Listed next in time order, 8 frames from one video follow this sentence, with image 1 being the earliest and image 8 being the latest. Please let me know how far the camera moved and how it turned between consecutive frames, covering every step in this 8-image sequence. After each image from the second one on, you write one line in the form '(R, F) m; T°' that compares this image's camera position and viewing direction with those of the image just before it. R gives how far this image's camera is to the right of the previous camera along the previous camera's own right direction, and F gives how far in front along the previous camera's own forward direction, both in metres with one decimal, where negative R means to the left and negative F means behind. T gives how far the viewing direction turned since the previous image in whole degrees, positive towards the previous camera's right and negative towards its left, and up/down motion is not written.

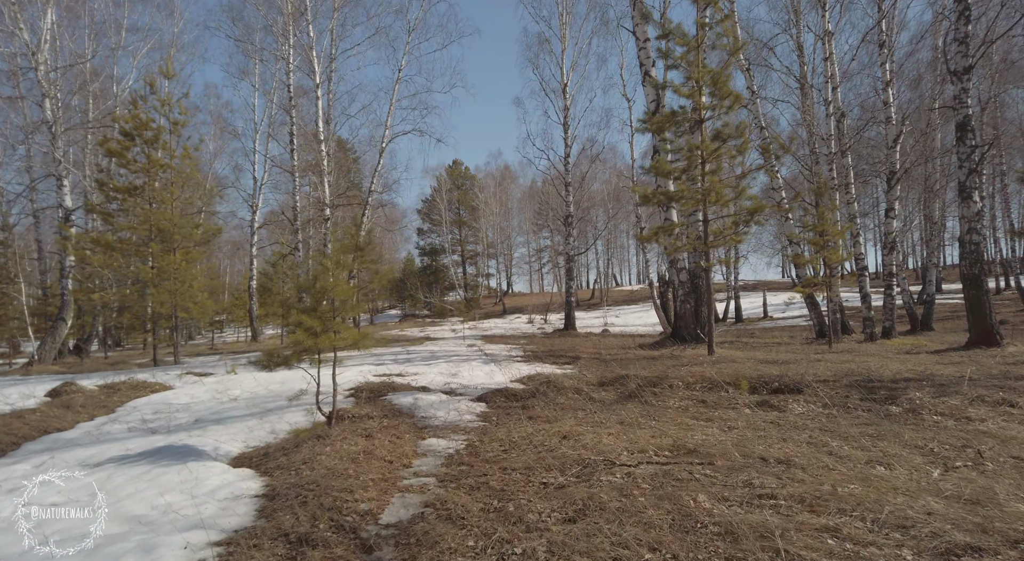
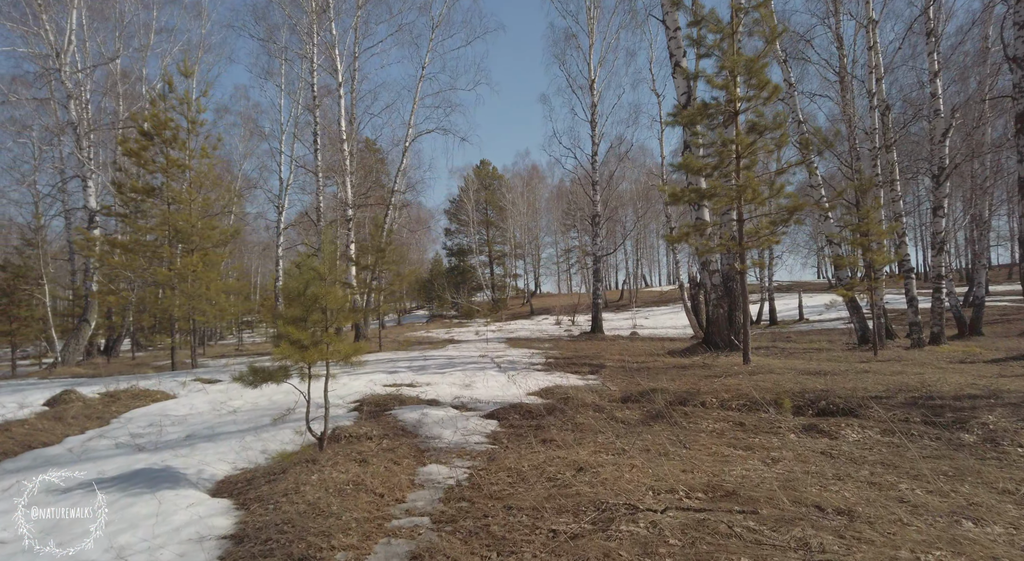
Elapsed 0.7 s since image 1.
(+0.1, +0.5) m; -3°
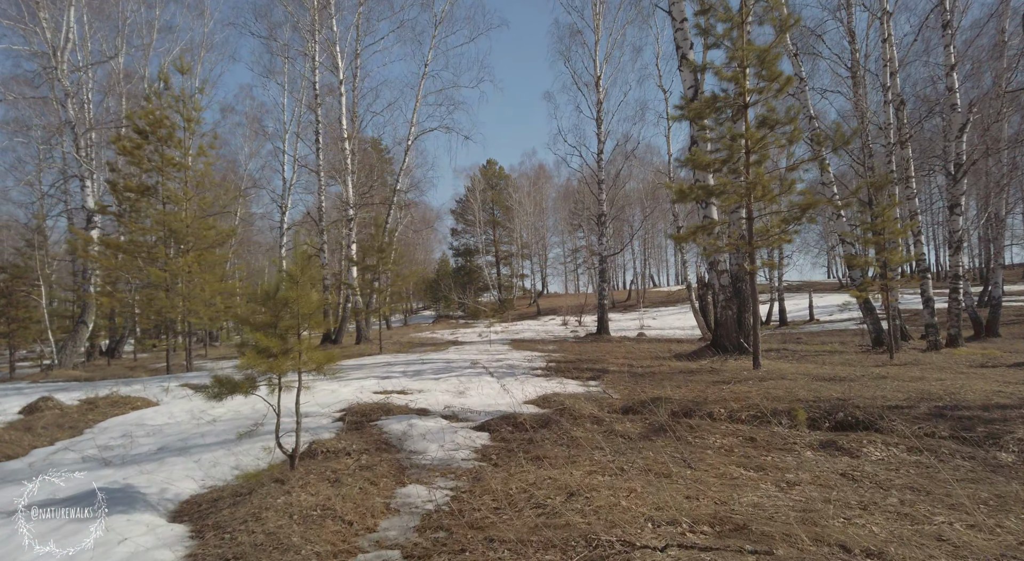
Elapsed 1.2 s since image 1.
(+0.1, +0.4) m; -1°
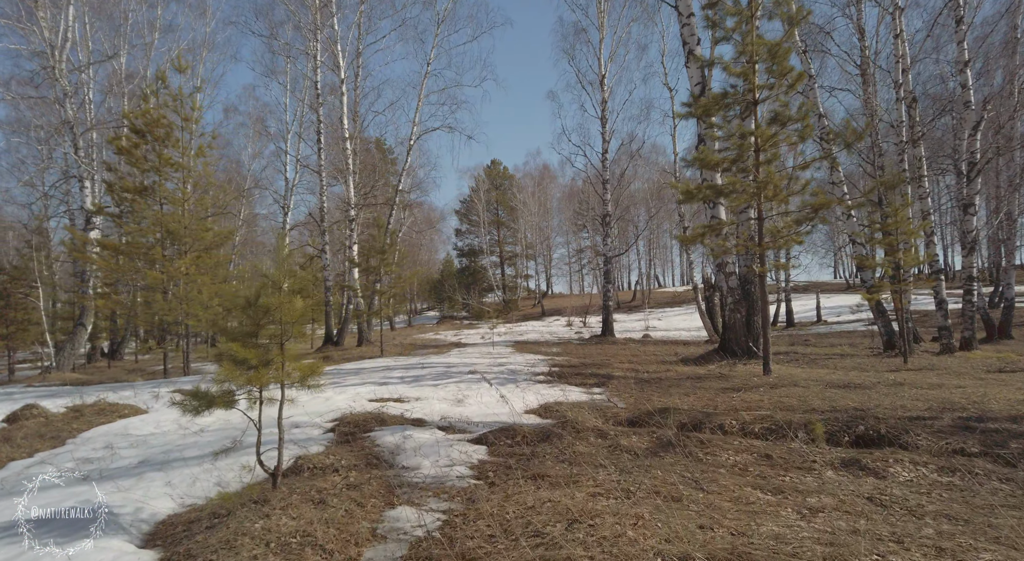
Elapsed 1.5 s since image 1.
(0.0, +0.3) m; 0°
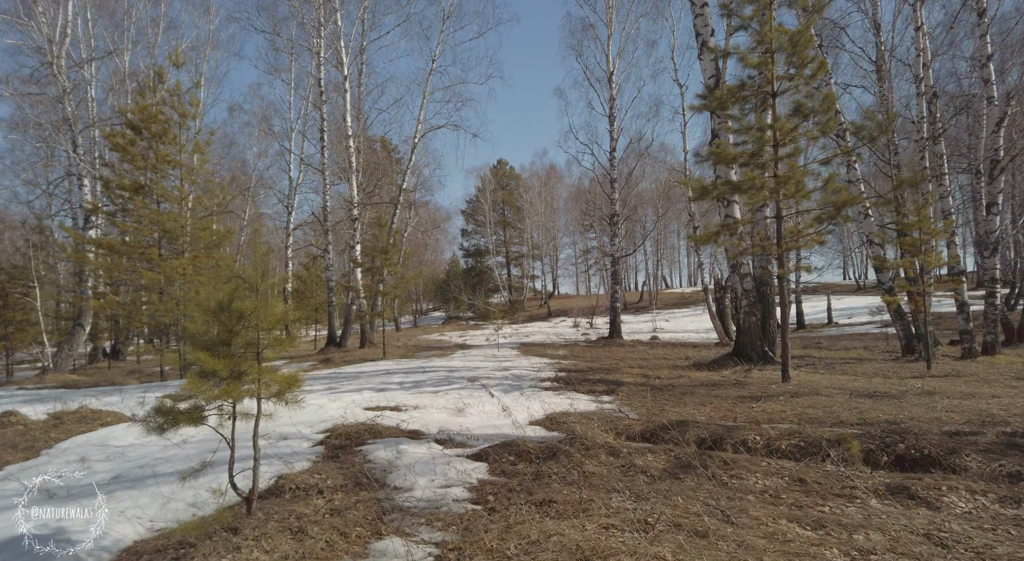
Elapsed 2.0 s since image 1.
(0.0, +0.4) m; -1°
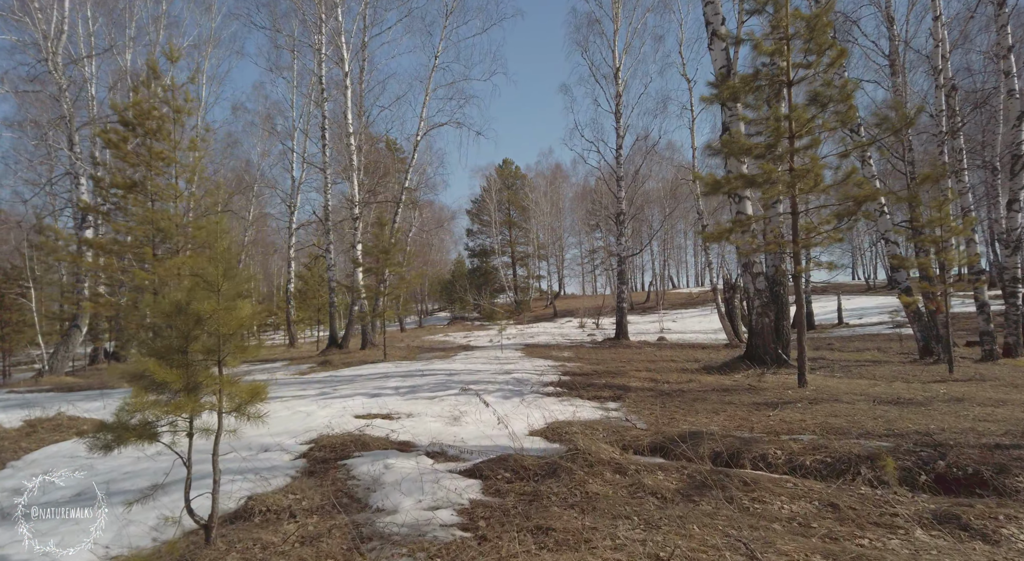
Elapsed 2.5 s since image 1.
(+0.1, +0.4) m; -1°
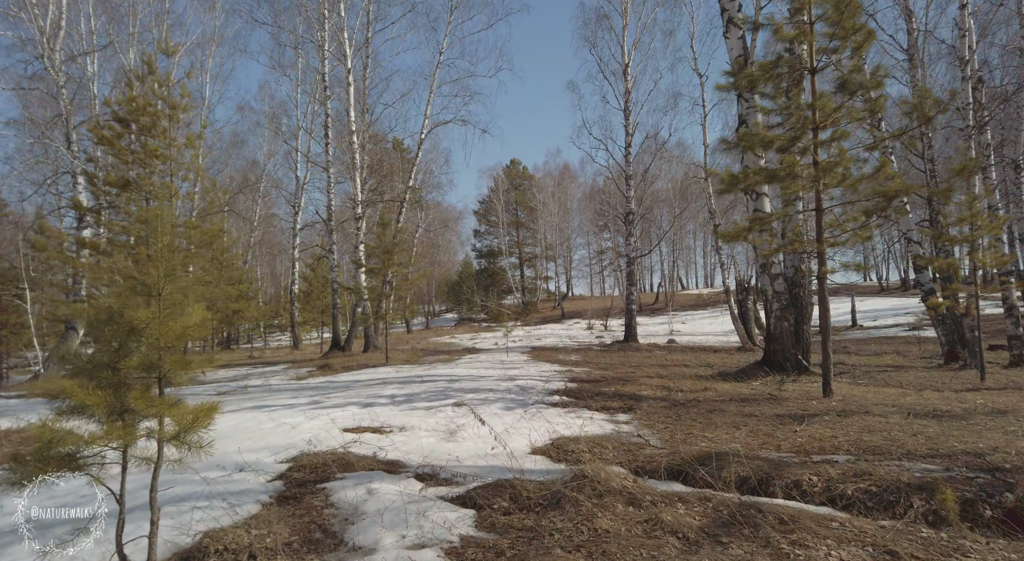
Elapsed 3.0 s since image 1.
(+0.1, +0.5) m; -1°
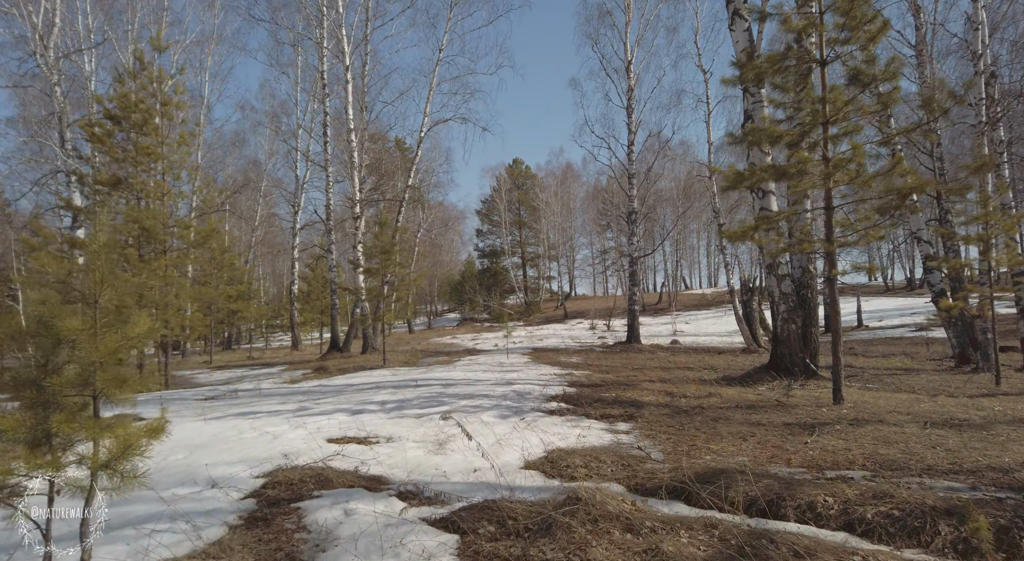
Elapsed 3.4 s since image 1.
(+0.1, +0.3) m; 0°
